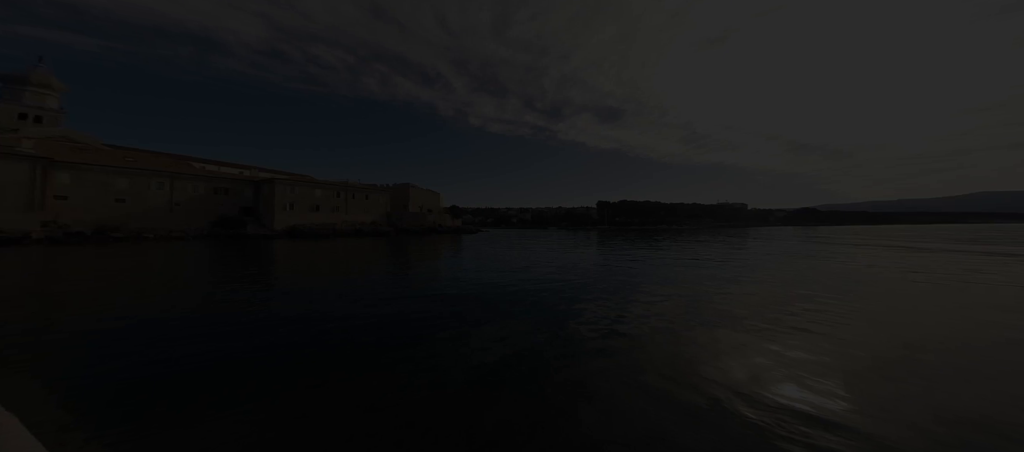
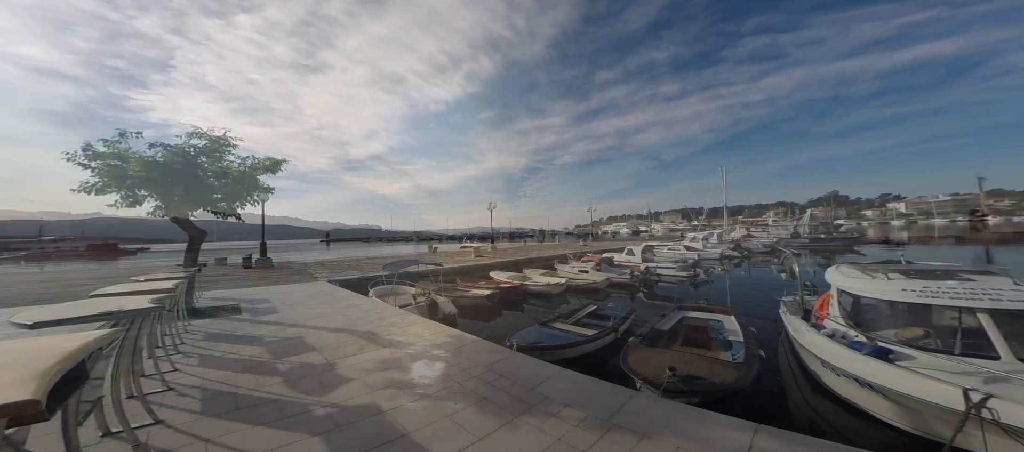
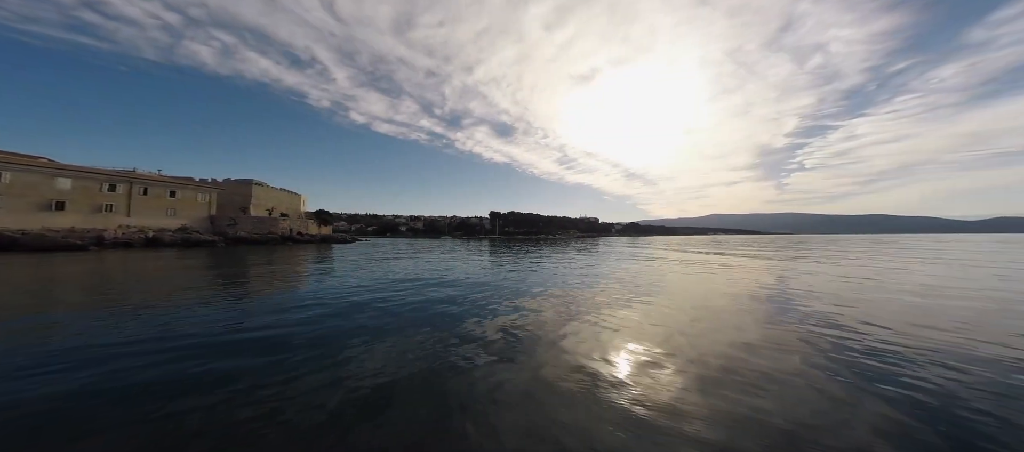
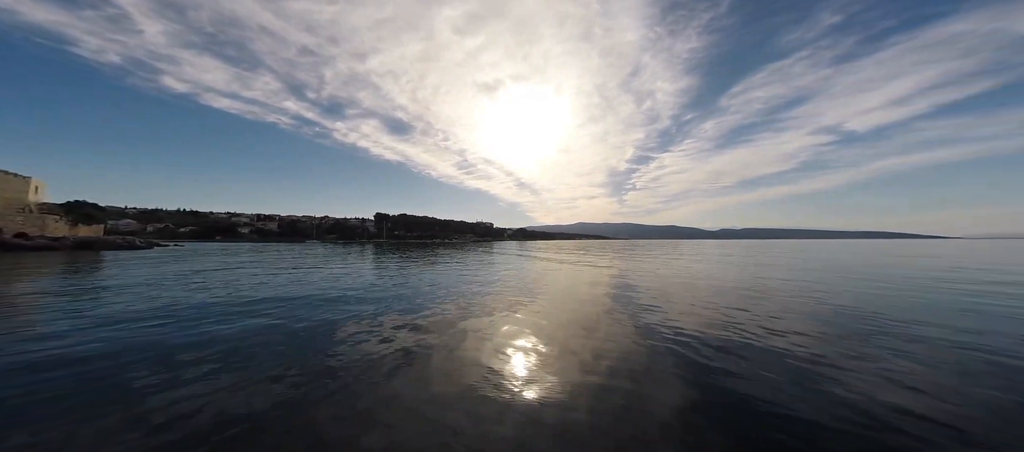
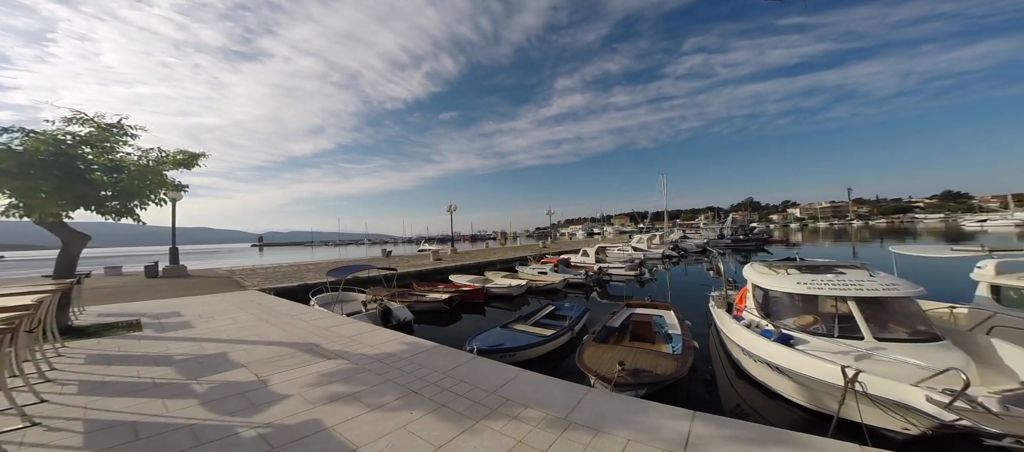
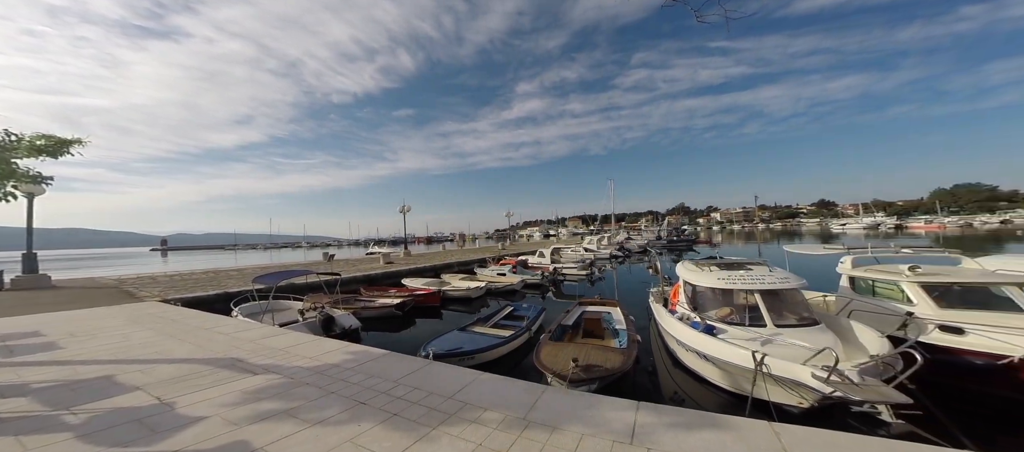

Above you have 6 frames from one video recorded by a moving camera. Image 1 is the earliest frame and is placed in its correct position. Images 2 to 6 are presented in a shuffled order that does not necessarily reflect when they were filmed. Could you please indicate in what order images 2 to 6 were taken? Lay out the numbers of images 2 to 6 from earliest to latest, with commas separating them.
3, 4, 2, 5, 6
